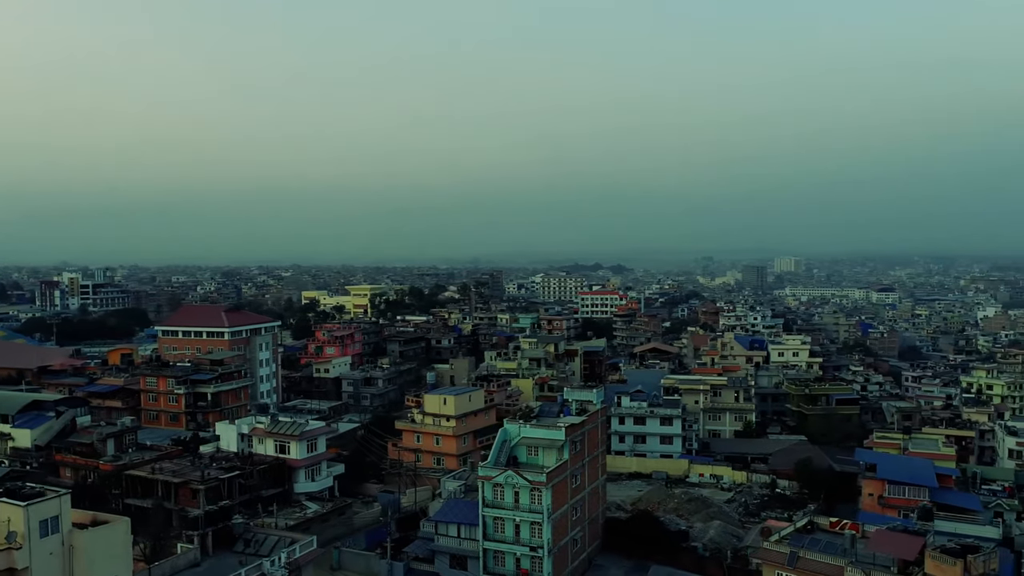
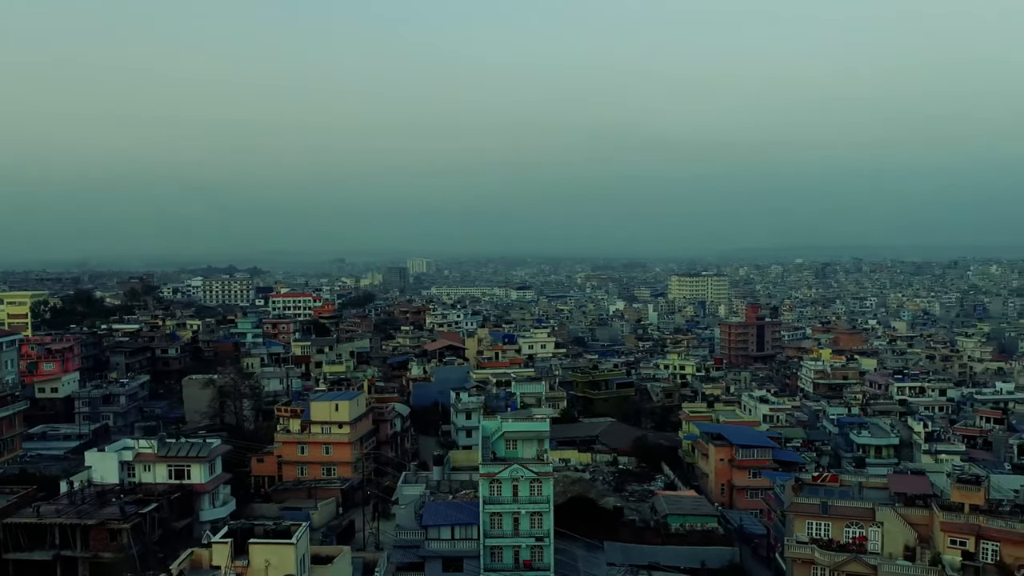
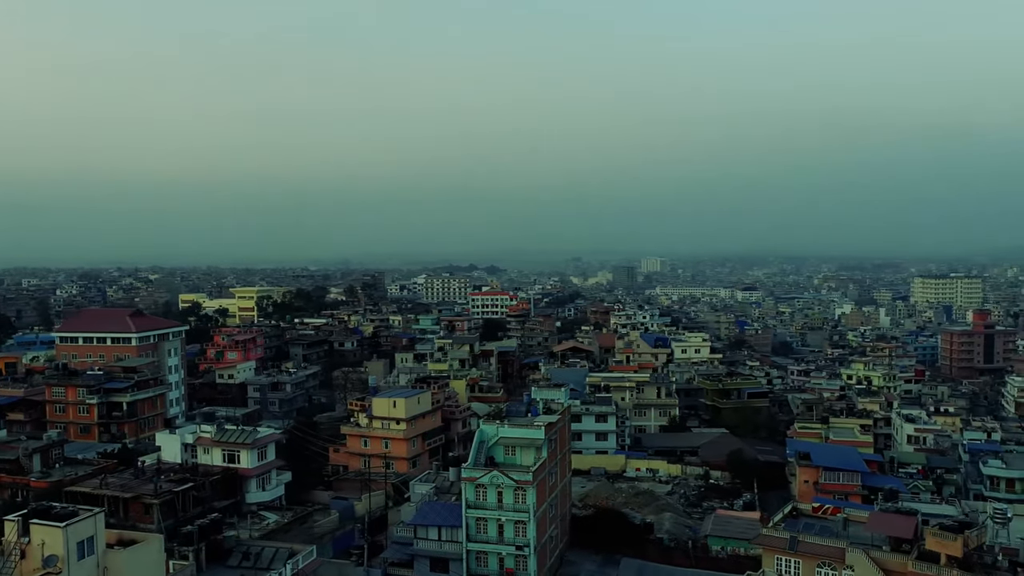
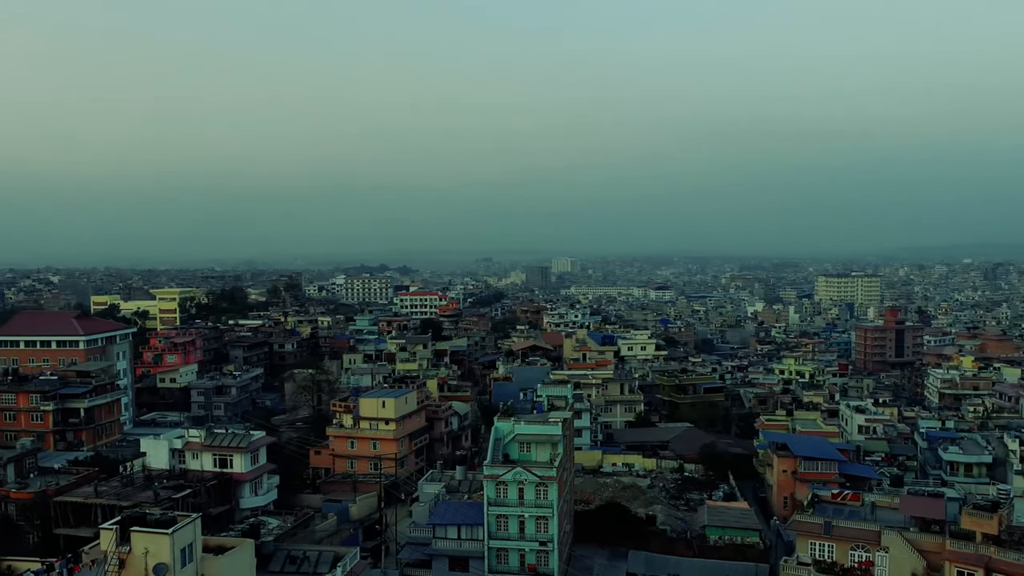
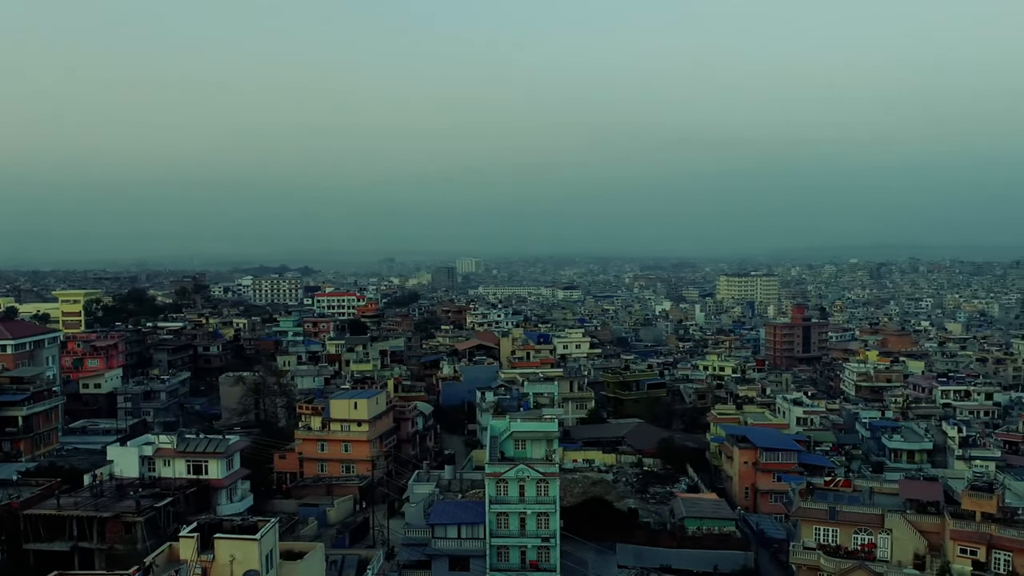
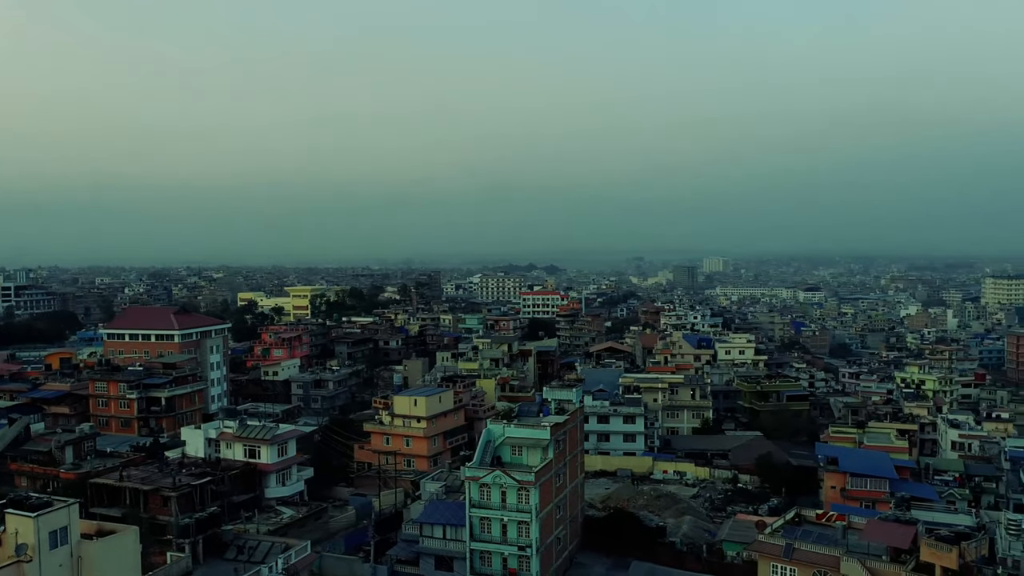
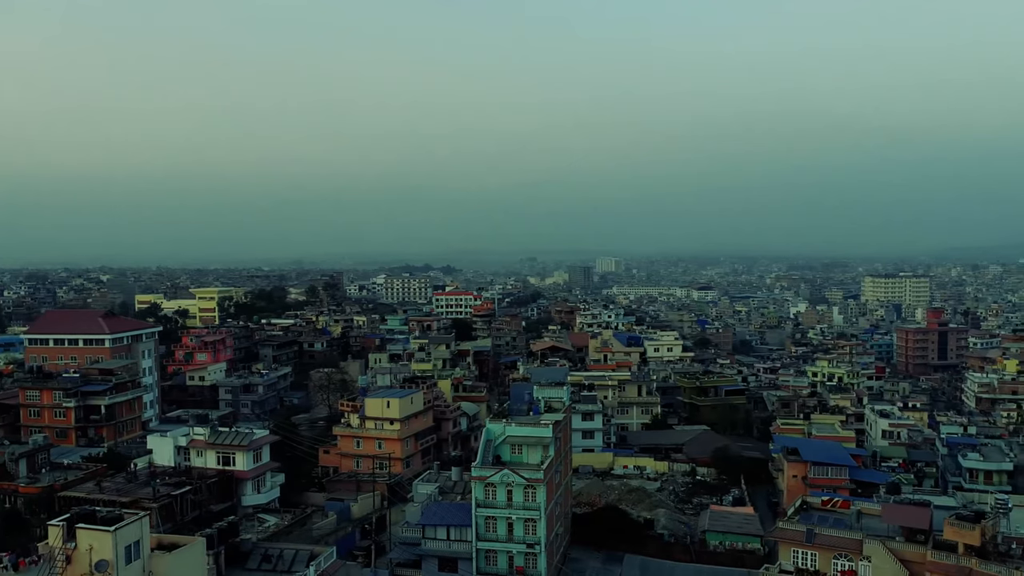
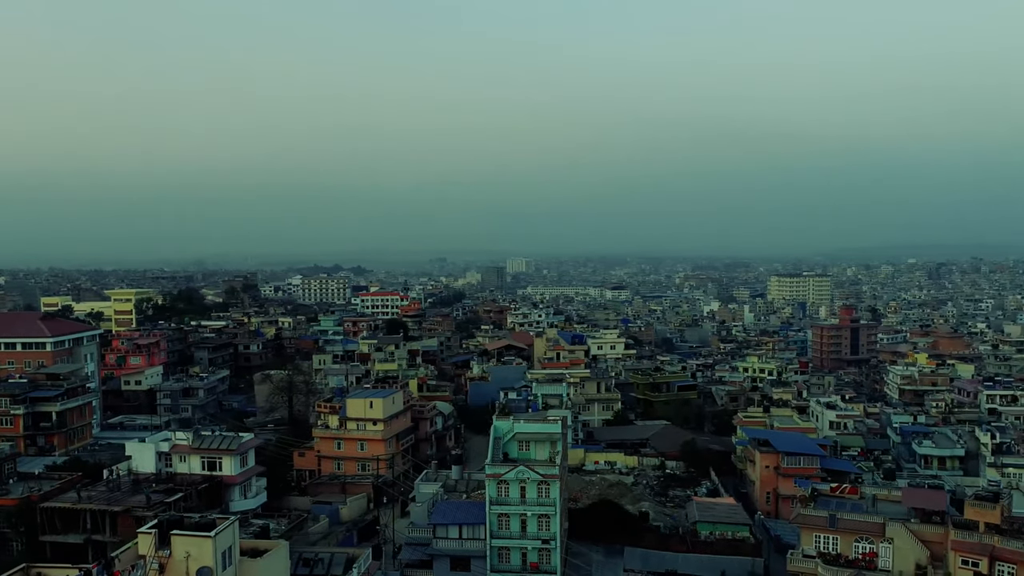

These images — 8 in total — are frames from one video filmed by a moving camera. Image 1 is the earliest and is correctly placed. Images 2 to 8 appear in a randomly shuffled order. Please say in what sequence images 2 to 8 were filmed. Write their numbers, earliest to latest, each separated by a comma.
6, 3, 7, 4, 8, 5, 2
